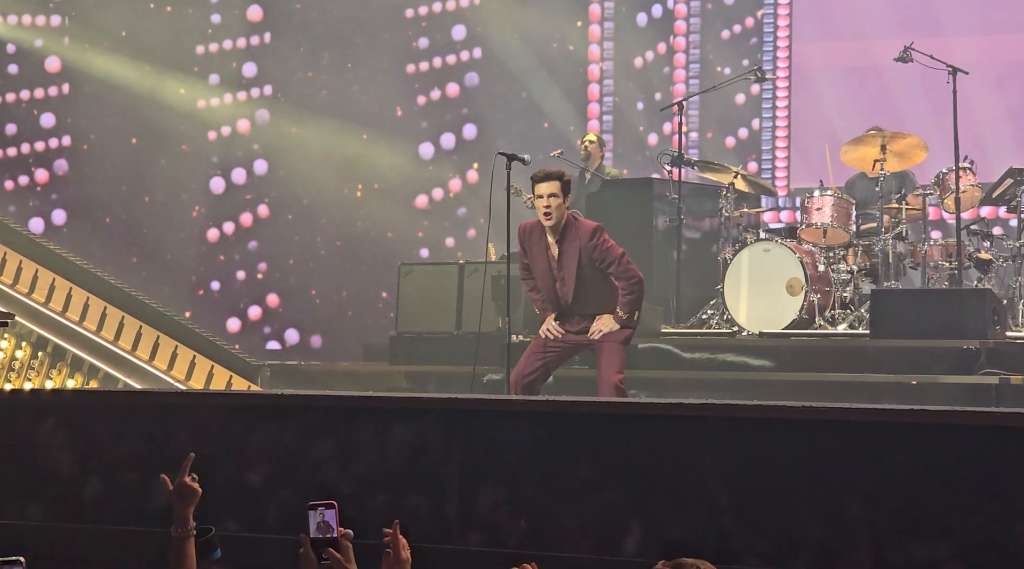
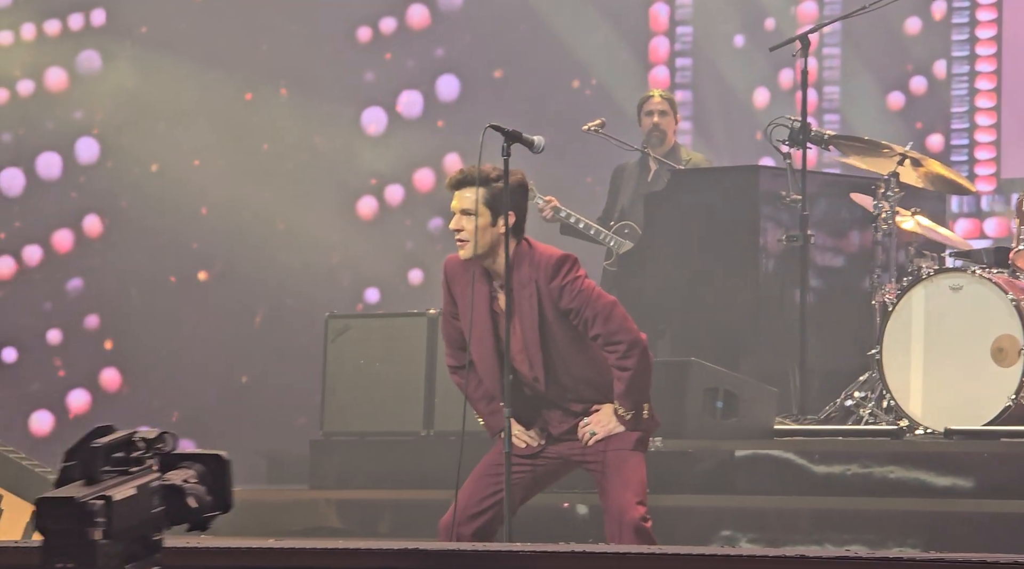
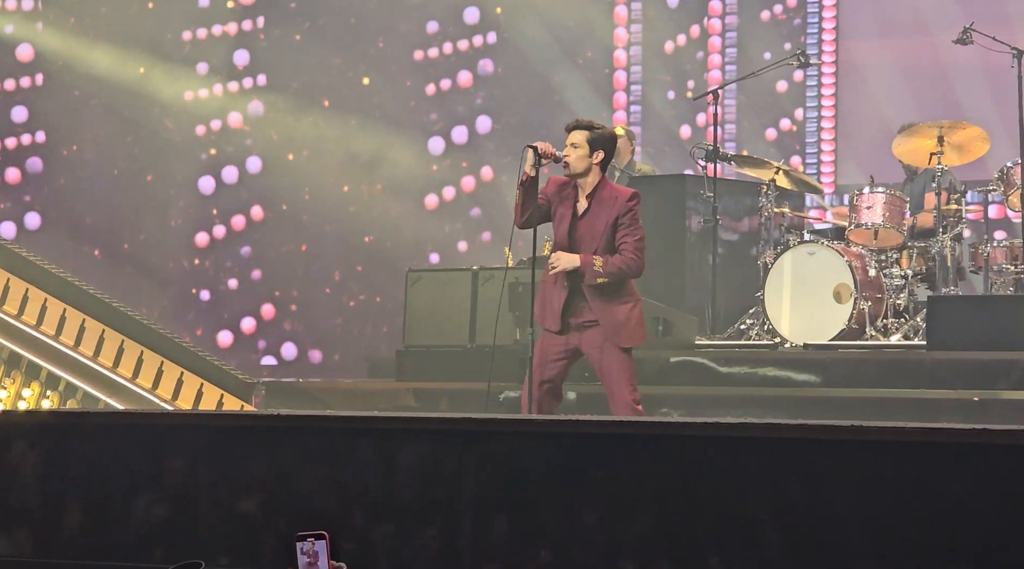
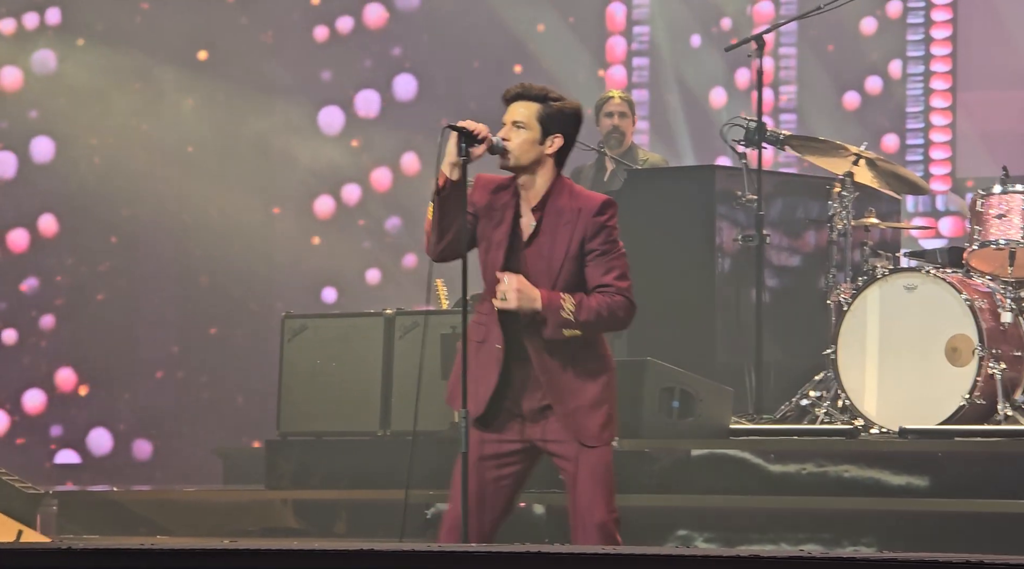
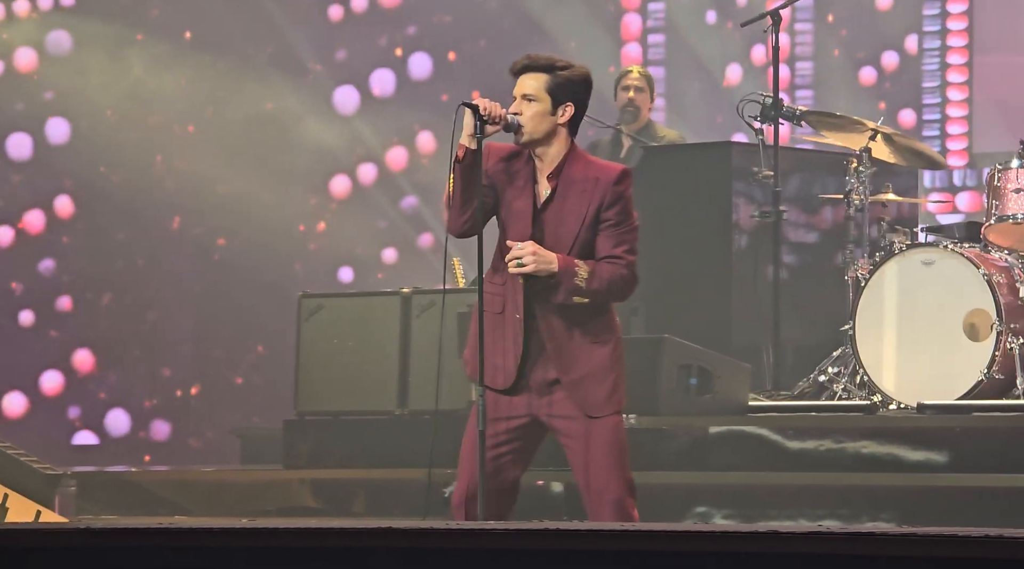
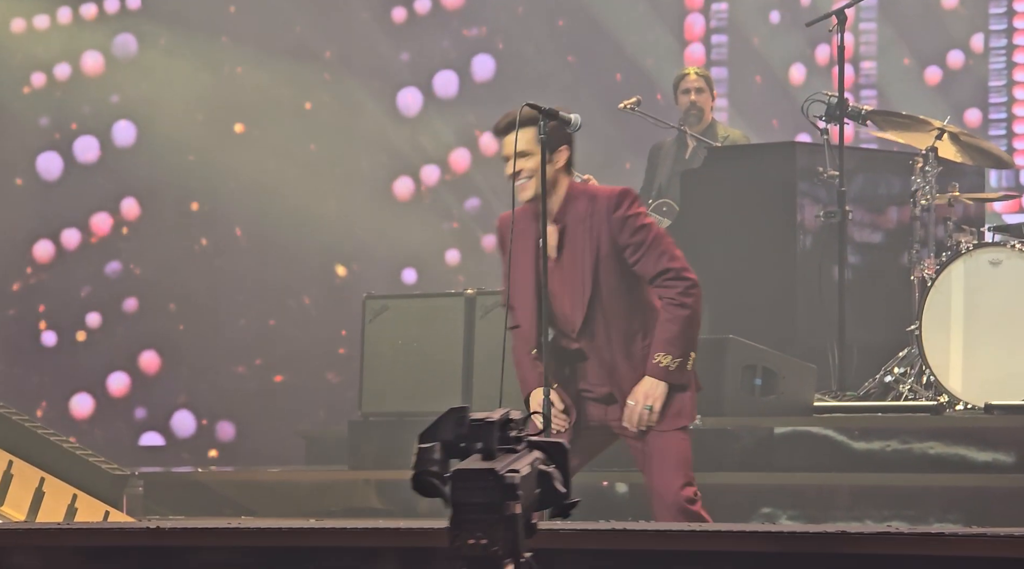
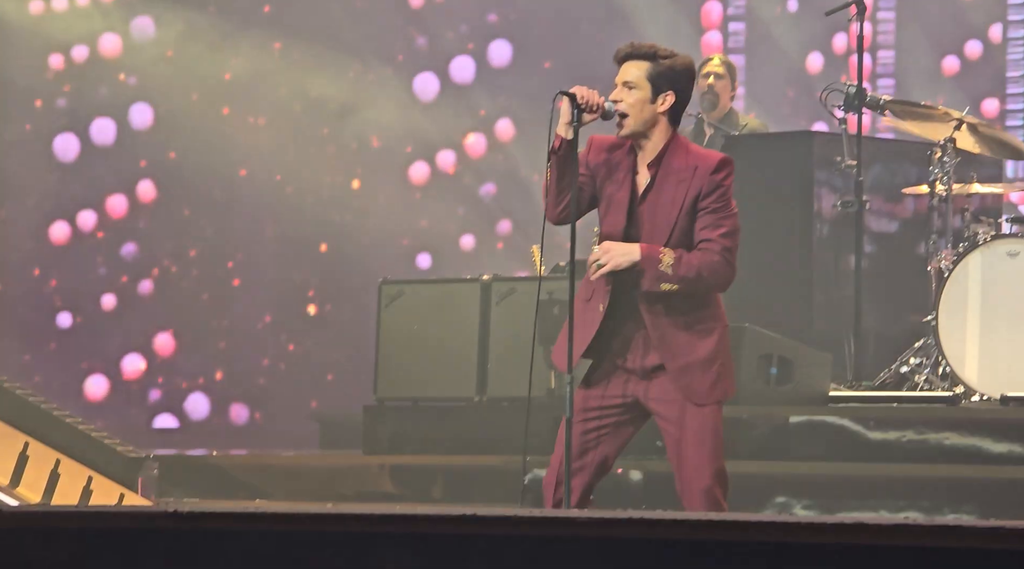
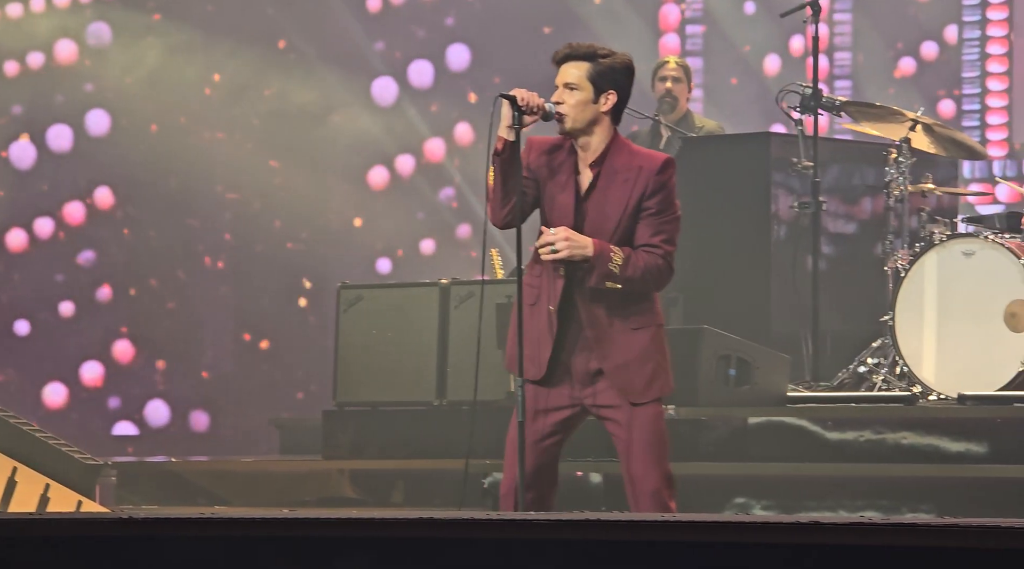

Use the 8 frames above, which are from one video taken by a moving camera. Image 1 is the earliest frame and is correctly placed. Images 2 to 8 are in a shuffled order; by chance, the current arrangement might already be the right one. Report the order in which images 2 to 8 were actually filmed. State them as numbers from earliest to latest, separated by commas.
3, 7, 8, 5, 4, 2, 6
